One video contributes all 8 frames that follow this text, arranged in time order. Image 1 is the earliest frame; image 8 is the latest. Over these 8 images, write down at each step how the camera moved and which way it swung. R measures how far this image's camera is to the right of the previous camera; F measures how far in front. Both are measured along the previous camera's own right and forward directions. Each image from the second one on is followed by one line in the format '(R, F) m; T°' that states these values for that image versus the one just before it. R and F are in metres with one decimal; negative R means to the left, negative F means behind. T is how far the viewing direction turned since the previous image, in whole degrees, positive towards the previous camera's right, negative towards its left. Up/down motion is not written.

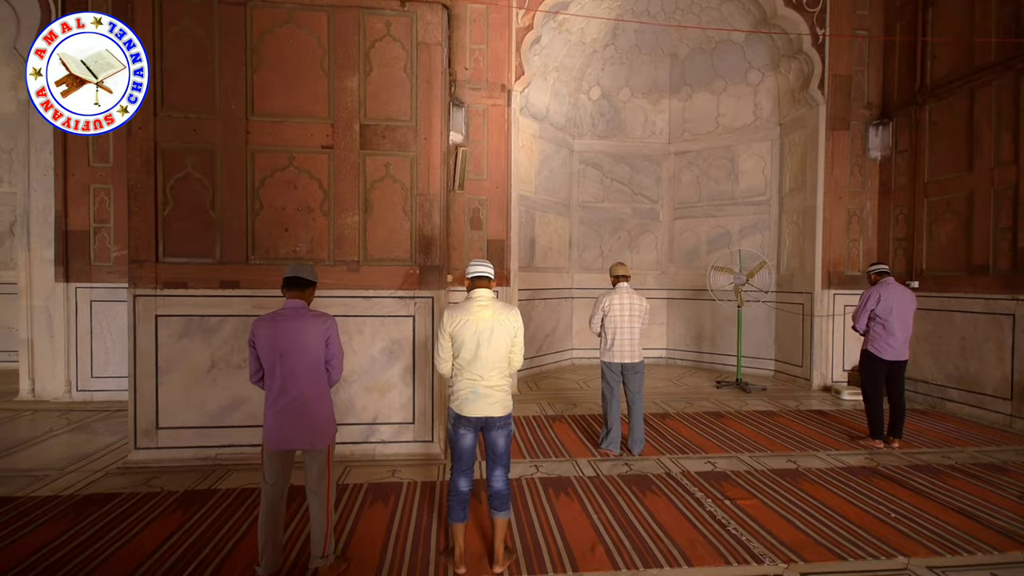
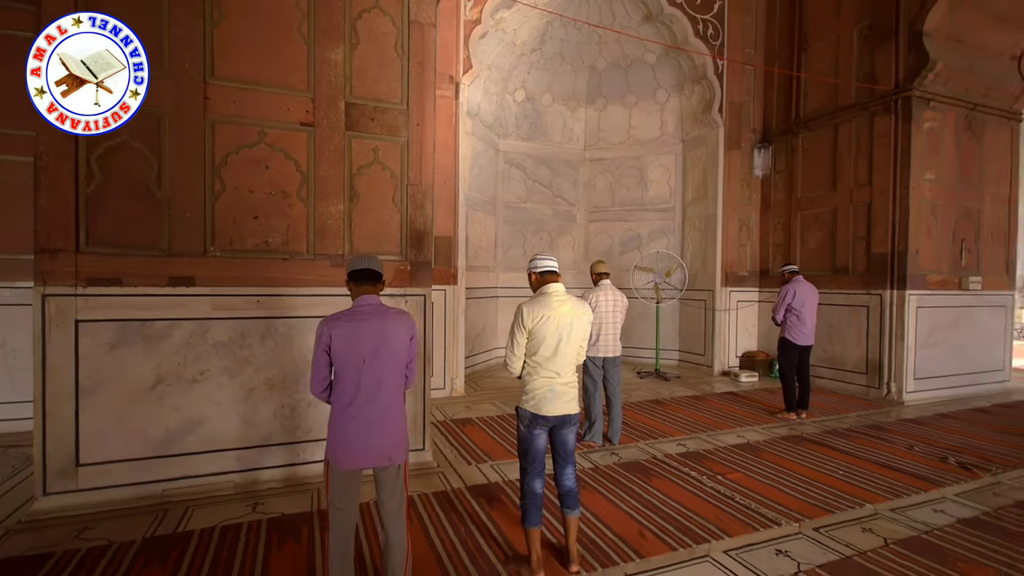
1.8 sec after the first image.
(-0.9, +0.2) m; +16°
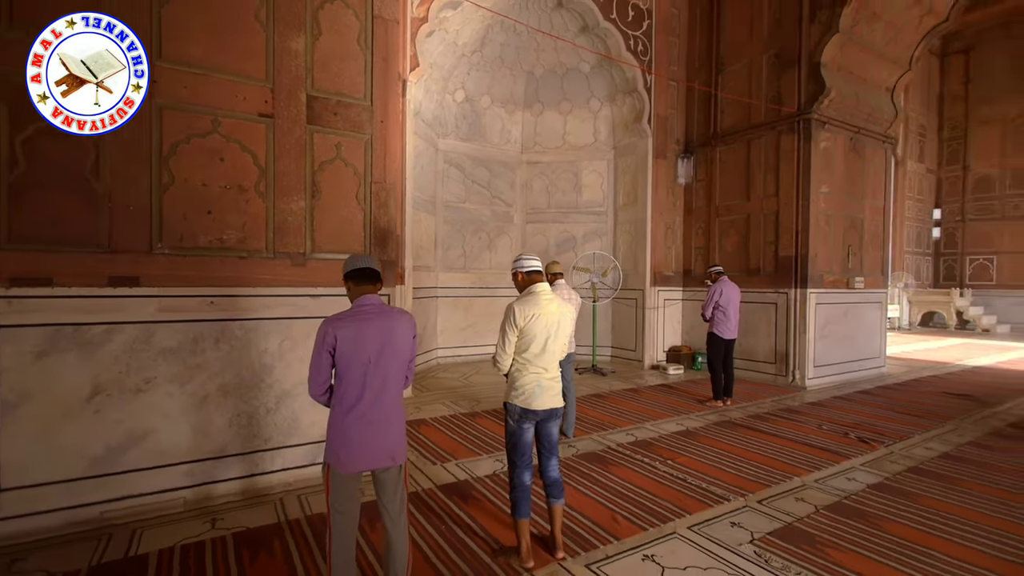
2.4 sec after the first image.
(-0.3, 0.0) m; +9°
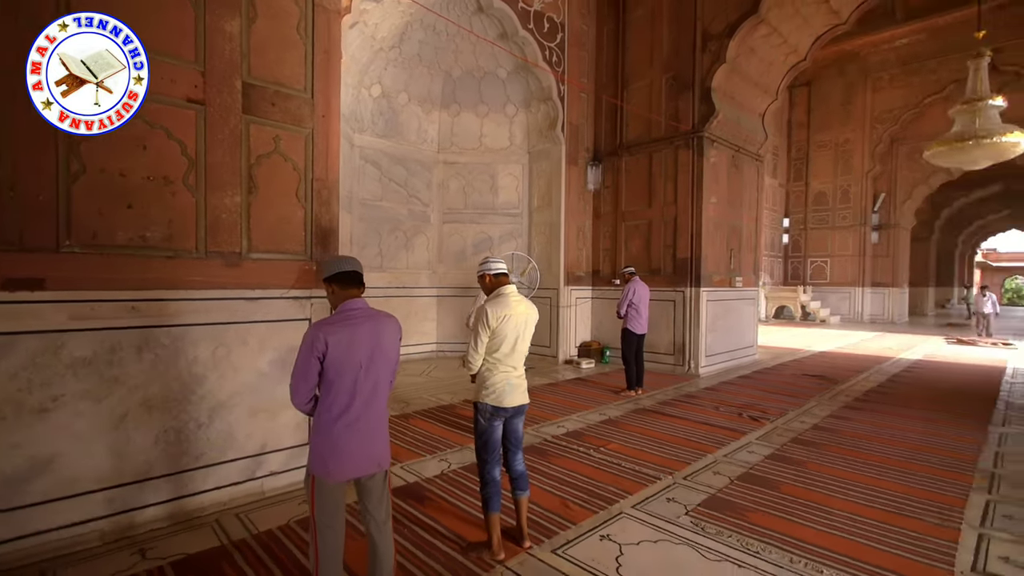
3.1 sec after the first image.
(-0.4, 0.0) m; +12°
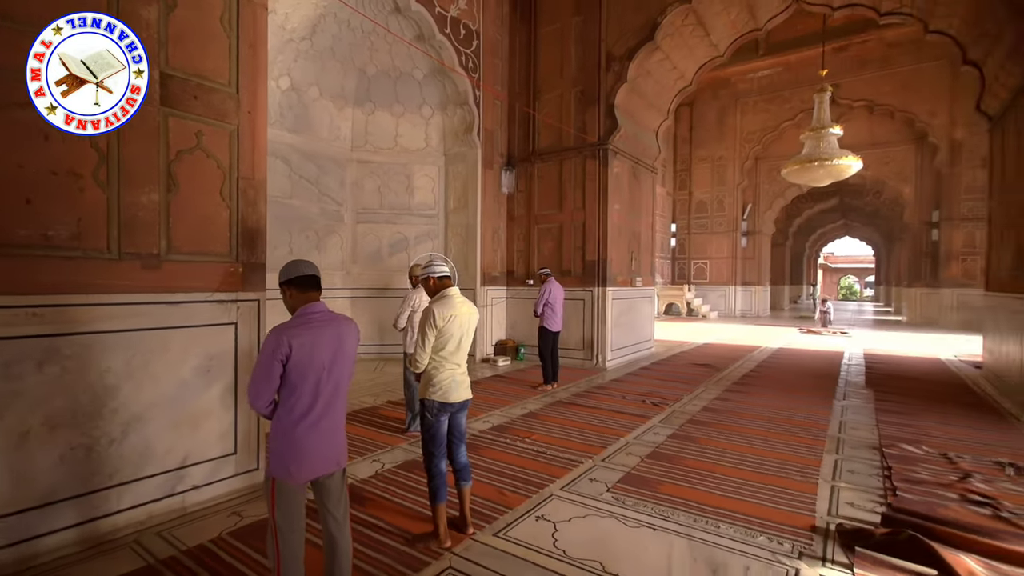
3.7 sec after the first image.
(-0.2, -0.2) m; +11°
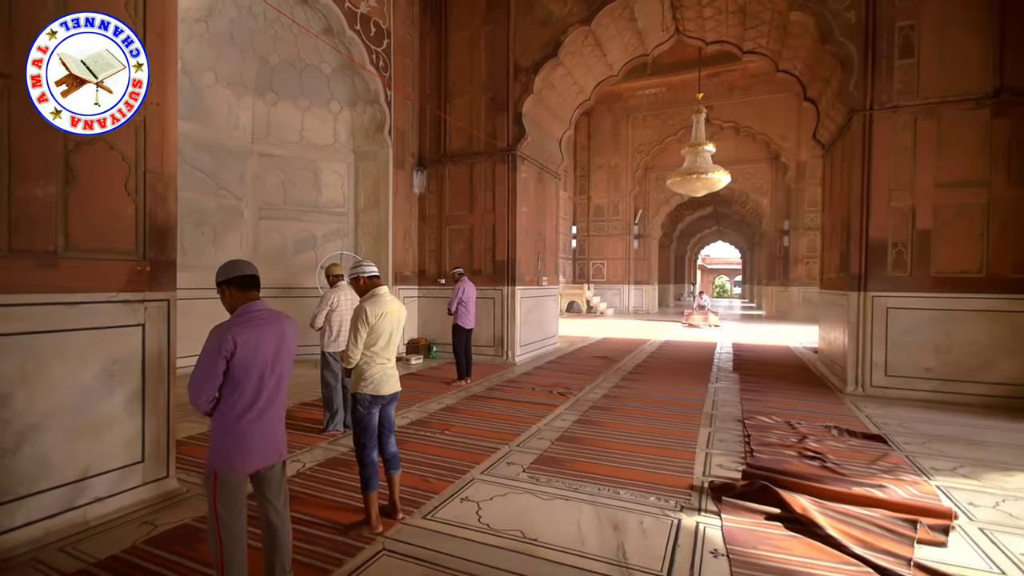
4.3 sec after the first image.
(-0.1, -0.2) m; +11°
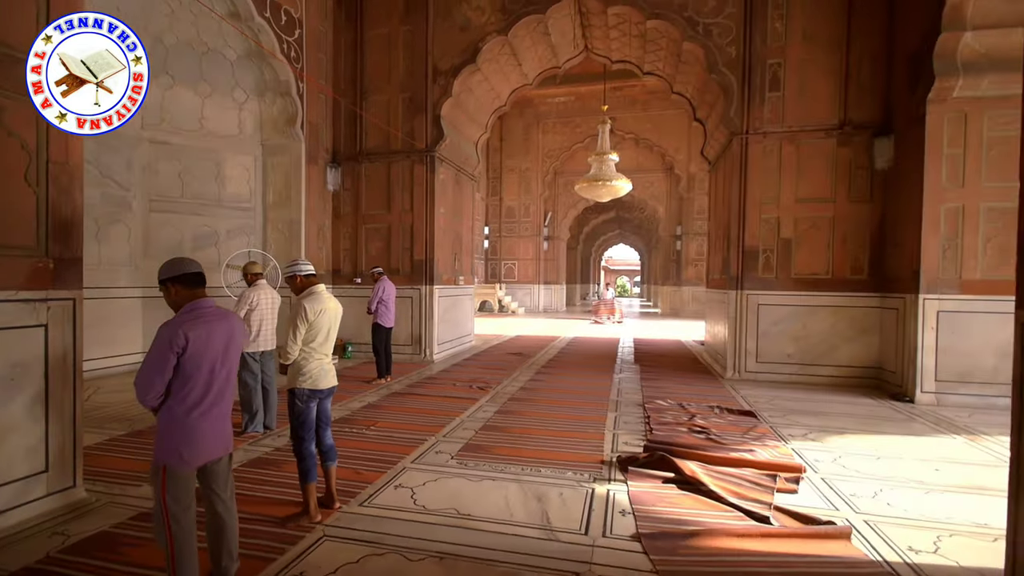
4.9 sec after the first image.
(-0.2, -0.2) m; +11°
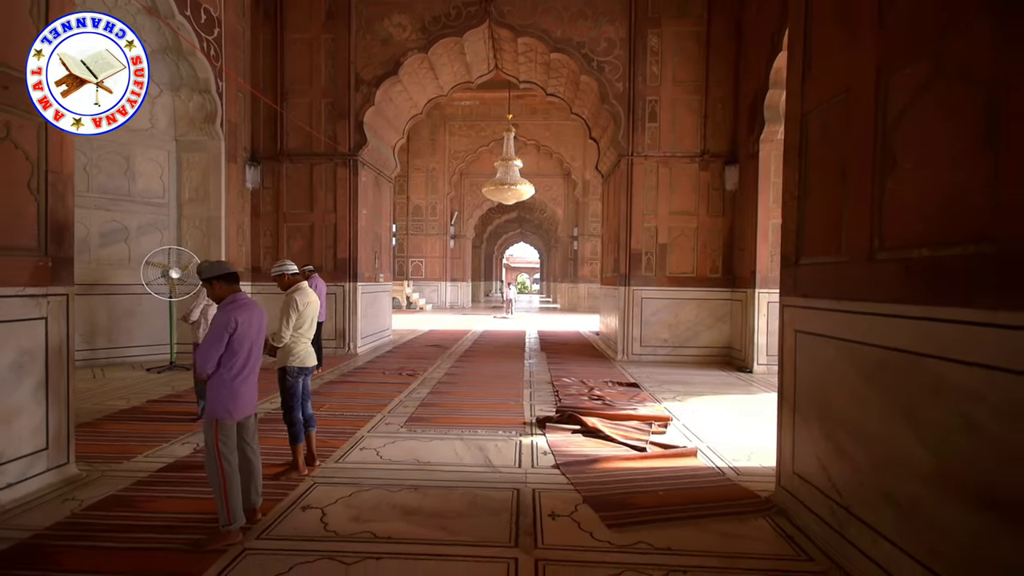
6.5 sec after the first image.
(-0.4, -0.8) m; +12°
